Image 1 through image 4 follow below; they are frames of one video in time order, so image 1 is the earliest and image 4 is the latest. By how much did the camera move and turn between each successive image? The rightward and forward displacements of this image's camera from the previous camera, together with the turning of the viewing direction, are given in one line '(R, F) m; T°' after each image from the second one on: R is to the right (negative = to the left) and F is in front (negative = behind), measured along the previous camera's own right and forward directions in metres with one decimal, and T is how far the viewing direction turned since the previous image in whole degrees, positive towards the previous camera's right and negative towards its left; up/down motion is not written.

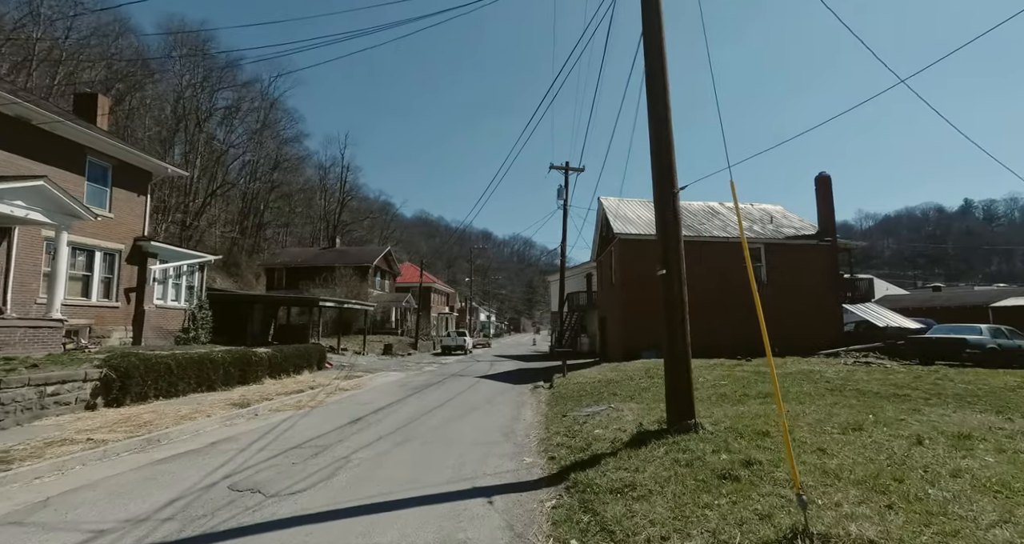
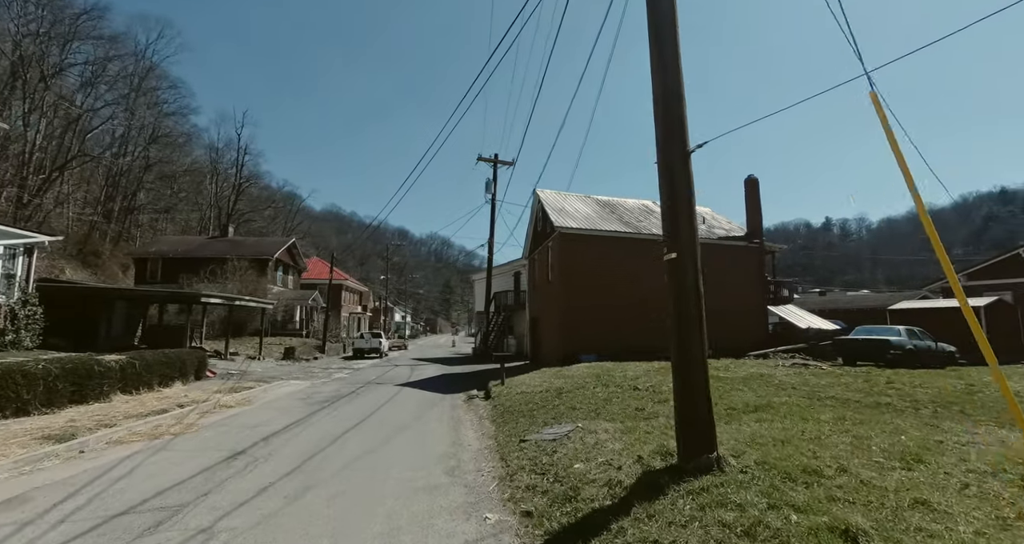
(-0.4, +2.0) m; +9°
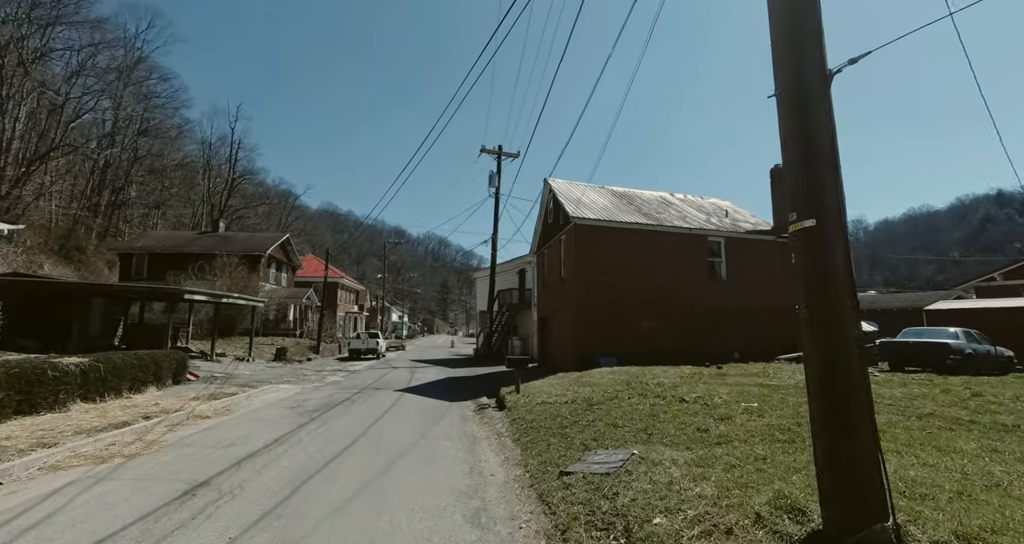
(-0.4, +1.6) m; 0°
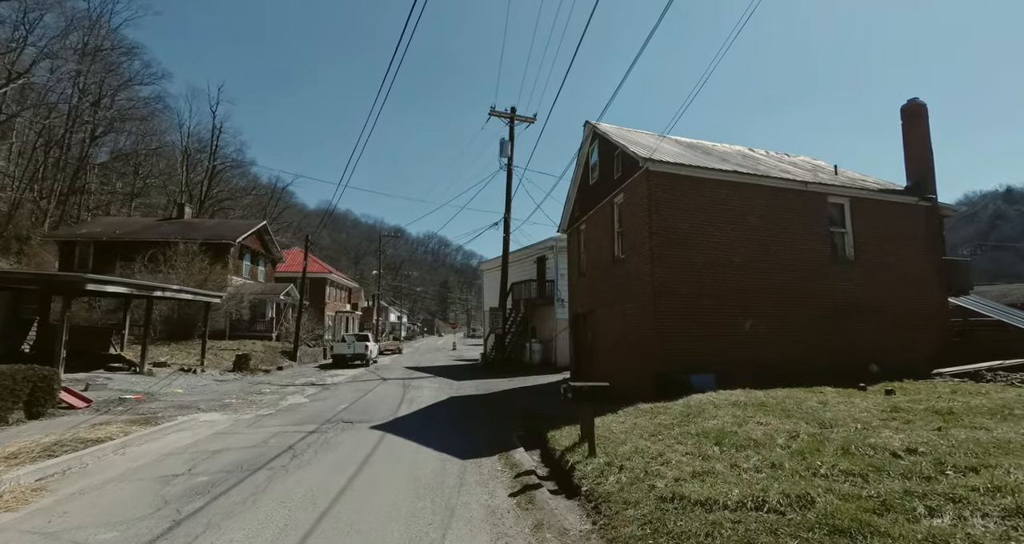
(-0.8, +5.6) m; 0°
